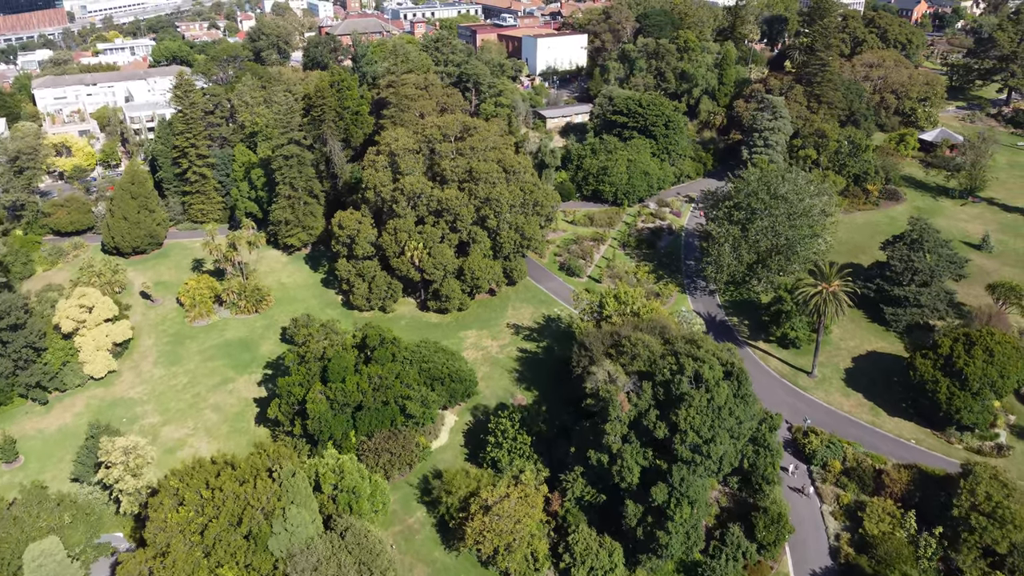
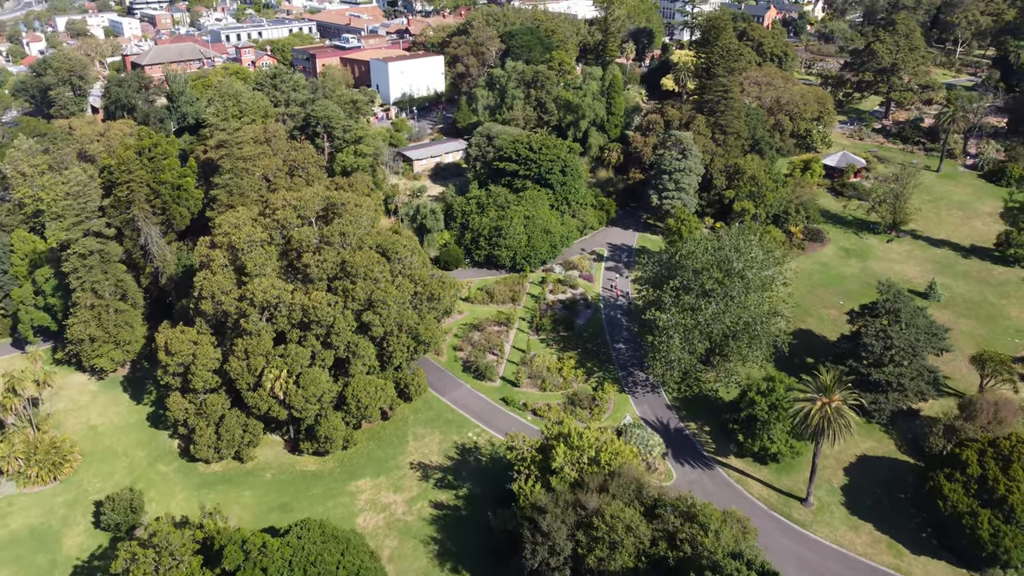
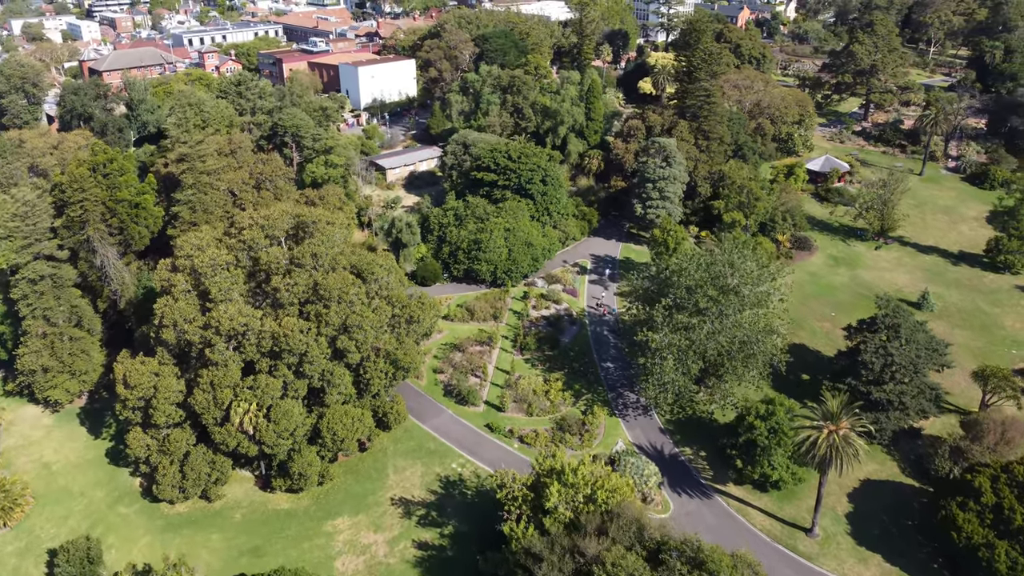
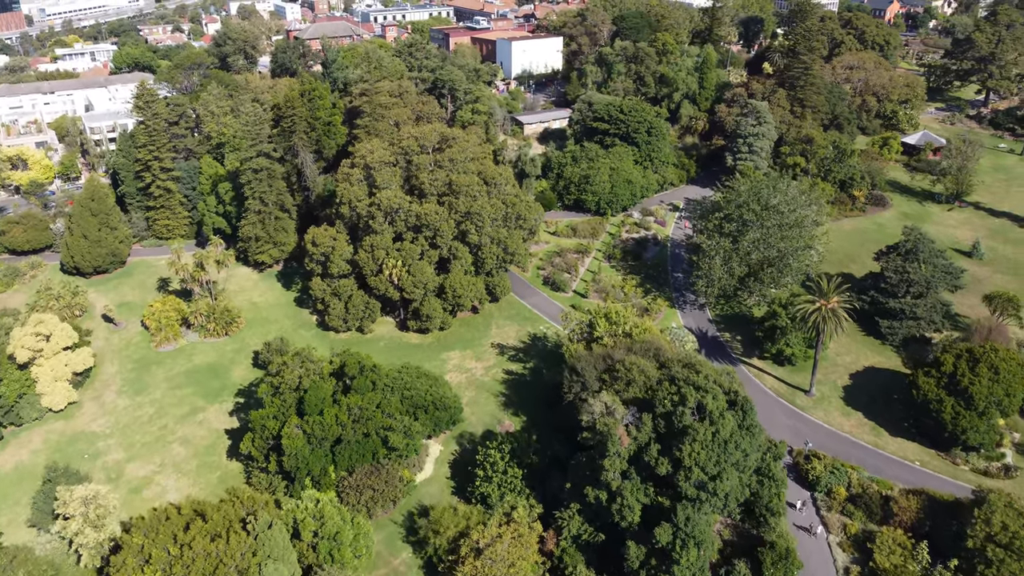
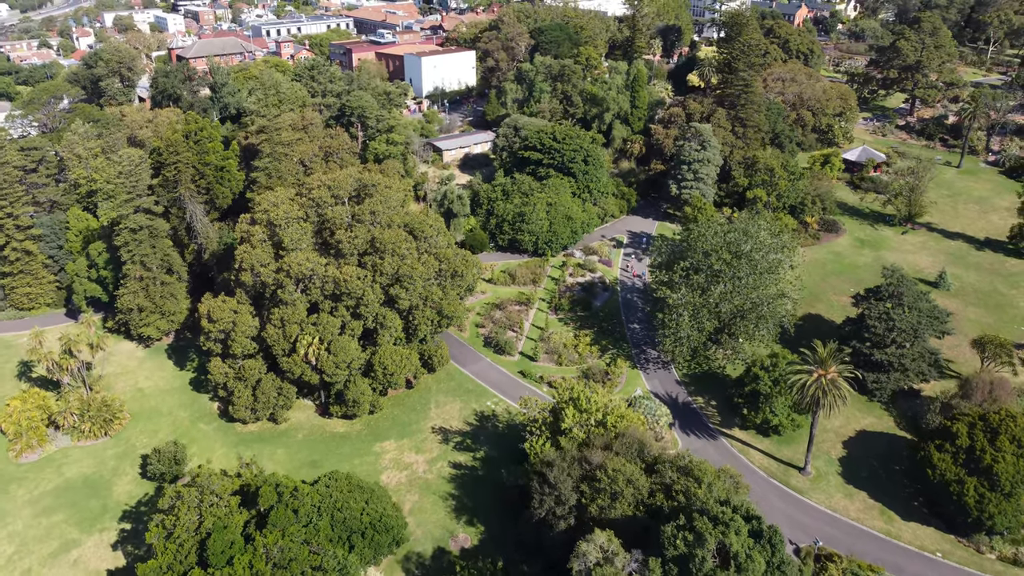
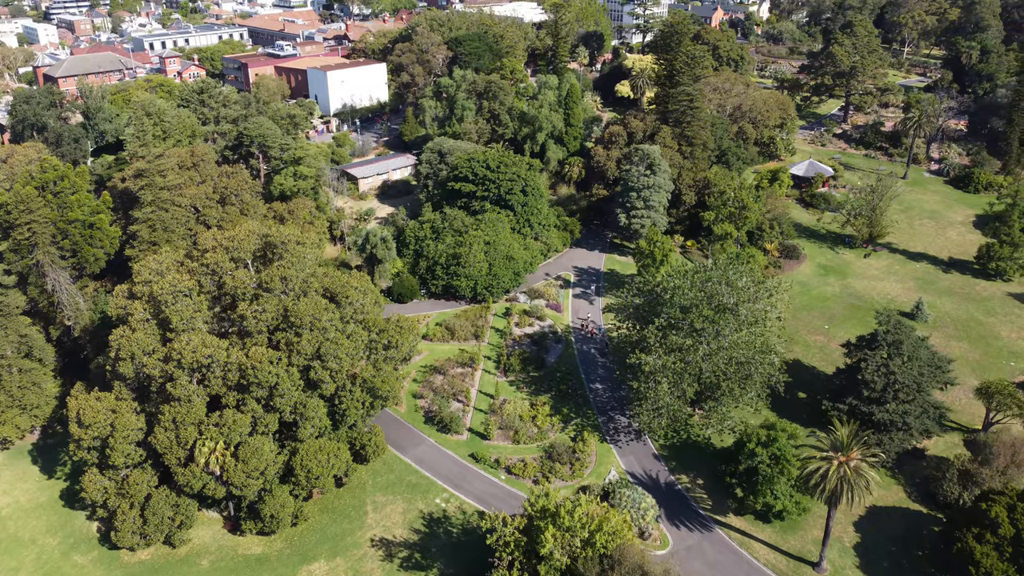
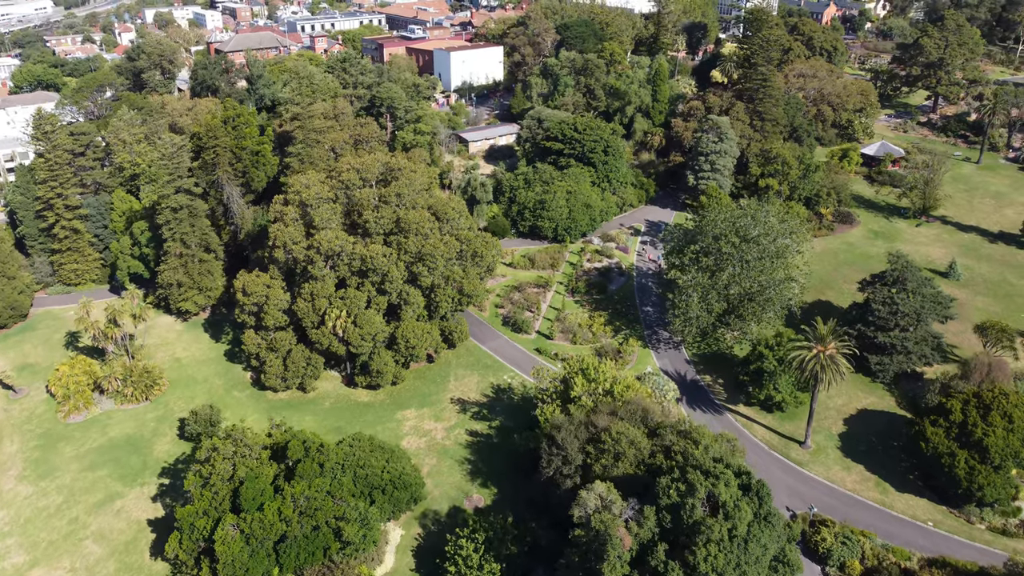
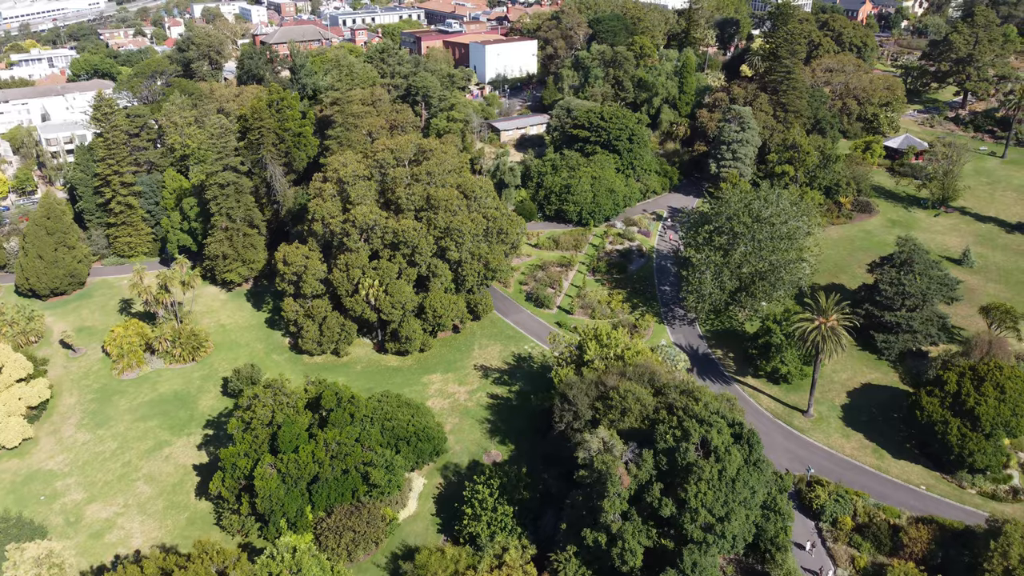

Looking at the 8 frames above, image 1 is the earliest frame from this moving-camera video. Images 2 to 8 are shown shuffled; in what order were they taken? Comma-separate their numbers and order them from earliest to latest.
4, 8, 7, 5, 2, 3, 6
